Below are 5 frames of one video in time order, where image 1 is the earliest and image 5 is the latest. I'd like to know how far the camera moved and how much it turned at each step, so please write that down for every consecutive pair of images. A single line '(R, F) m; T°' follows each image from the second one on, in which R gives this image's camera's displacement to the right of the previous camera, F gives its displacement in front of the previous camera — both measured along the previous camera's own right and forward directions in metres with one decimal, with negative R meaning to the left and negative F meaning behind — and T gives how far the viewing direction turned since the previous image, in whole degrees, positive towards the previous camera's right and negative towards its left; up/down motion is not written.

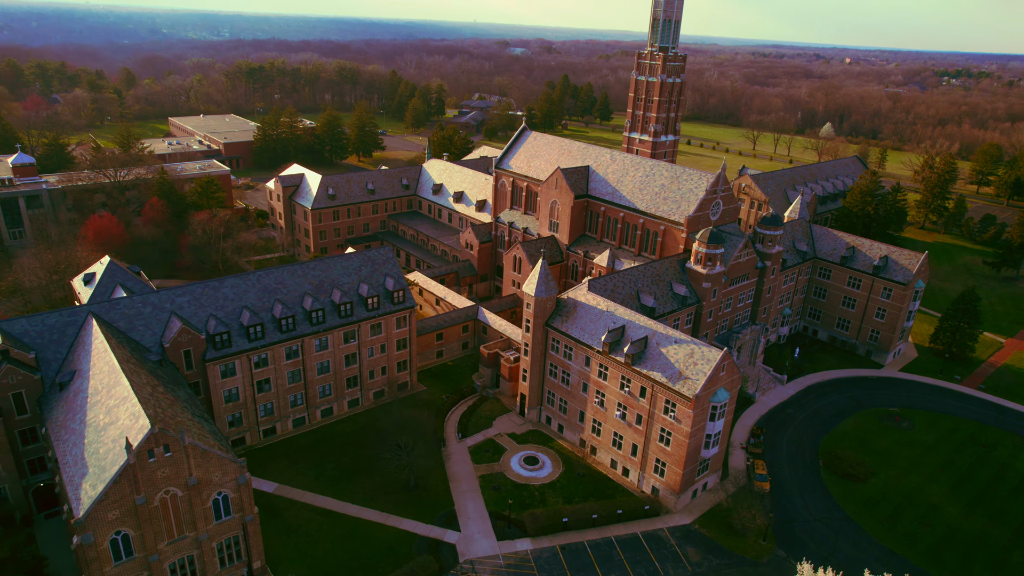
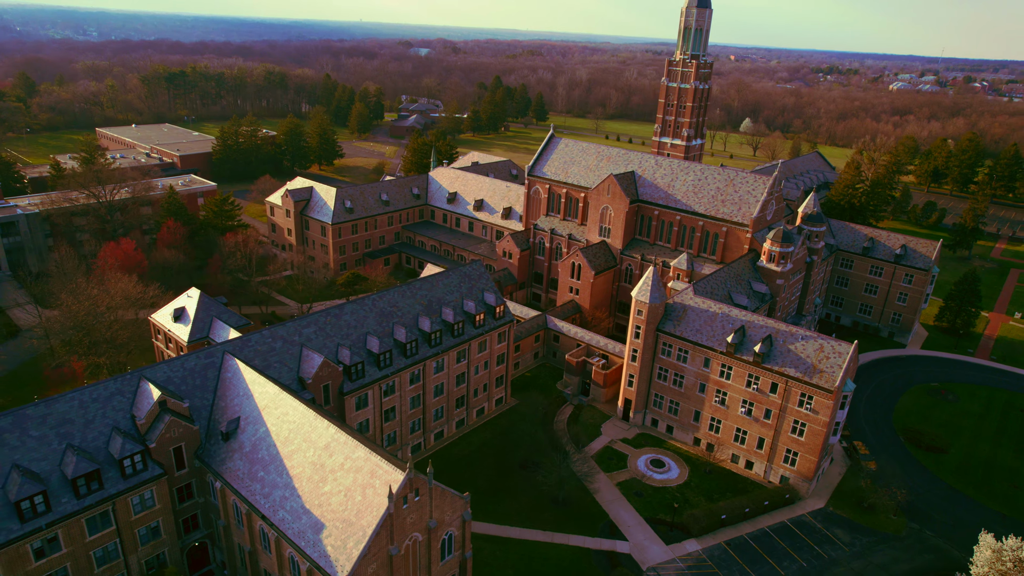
(-18.1, +1.3) m; +9°
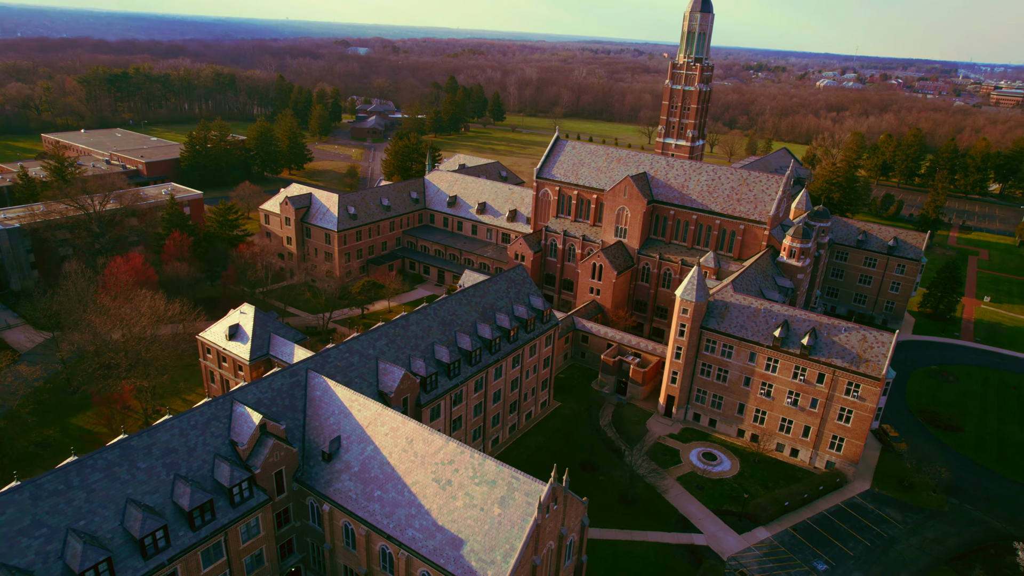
(-9.7, +0.2) m; +5°
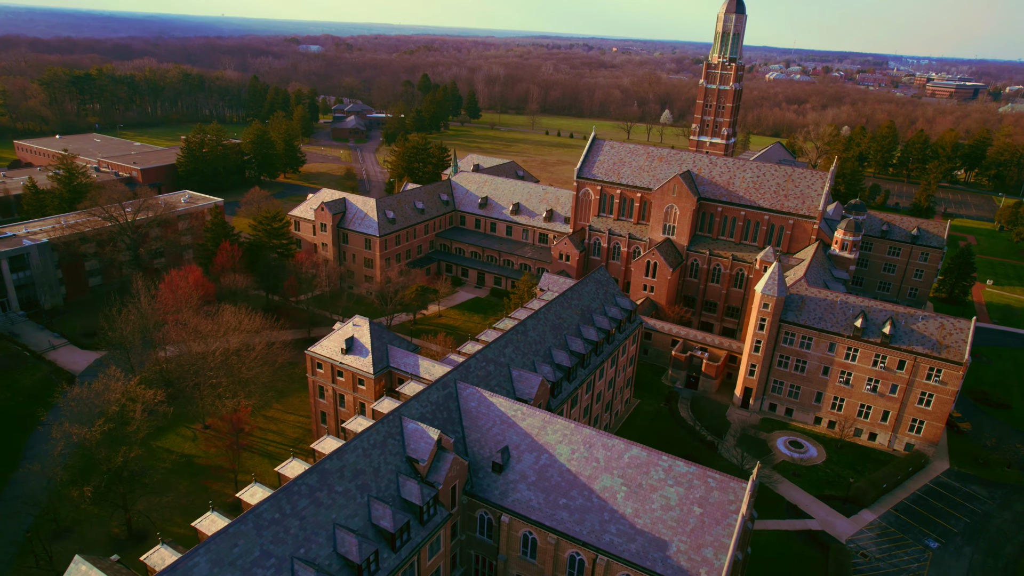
(-12.5, +0.2) m; +4°
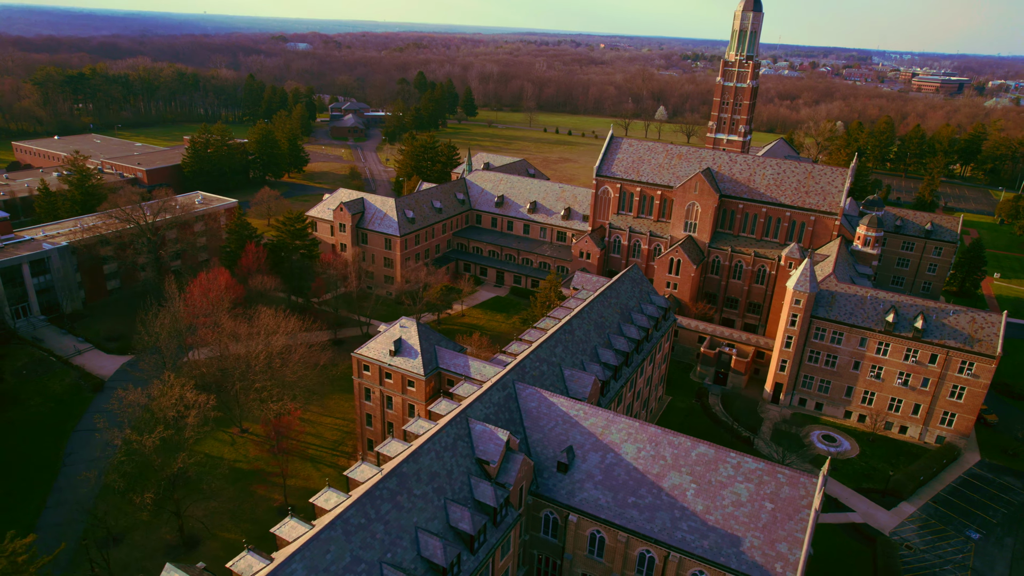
(-4.4, -0.1) m; +1°
